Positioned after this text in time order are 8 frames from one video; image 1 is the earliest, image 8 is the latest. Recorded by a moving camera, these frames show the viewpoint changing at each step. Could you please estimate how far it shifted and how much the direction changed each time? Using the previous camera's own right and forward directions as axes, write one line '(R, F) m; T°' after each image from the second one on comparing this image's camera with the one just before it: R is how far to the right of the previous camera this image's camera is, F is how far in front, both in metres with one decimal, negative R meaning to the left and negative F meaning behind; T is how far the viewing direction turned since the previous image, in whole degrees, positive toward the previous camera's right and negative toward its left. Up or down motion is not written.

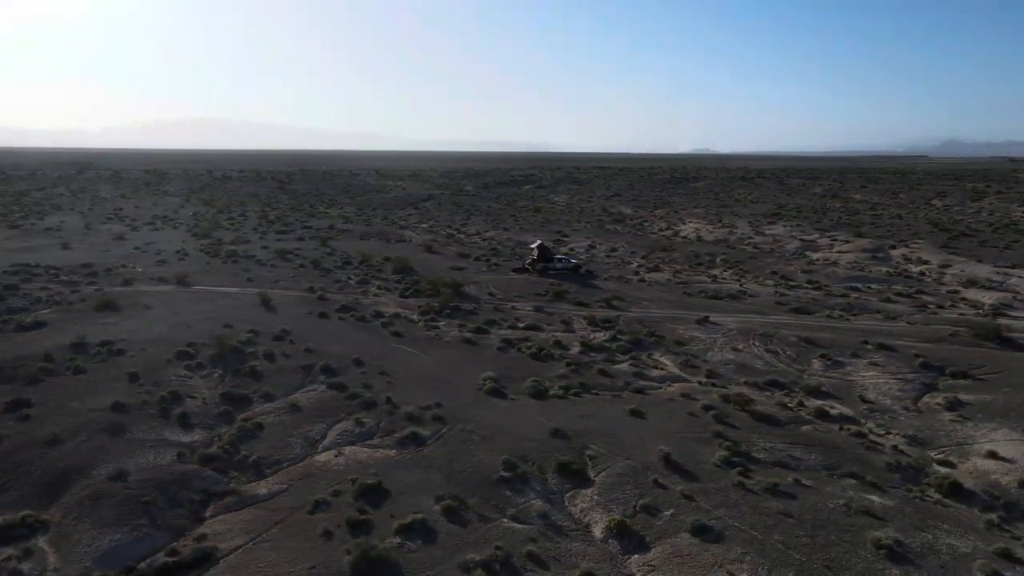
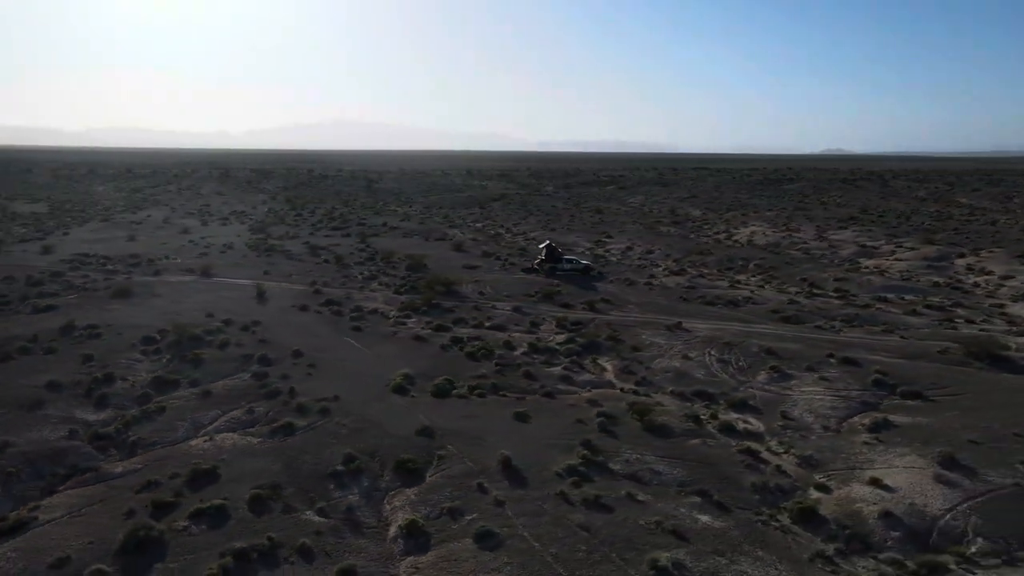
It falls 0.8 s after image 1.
(+5.9, +0.5) m; -8°
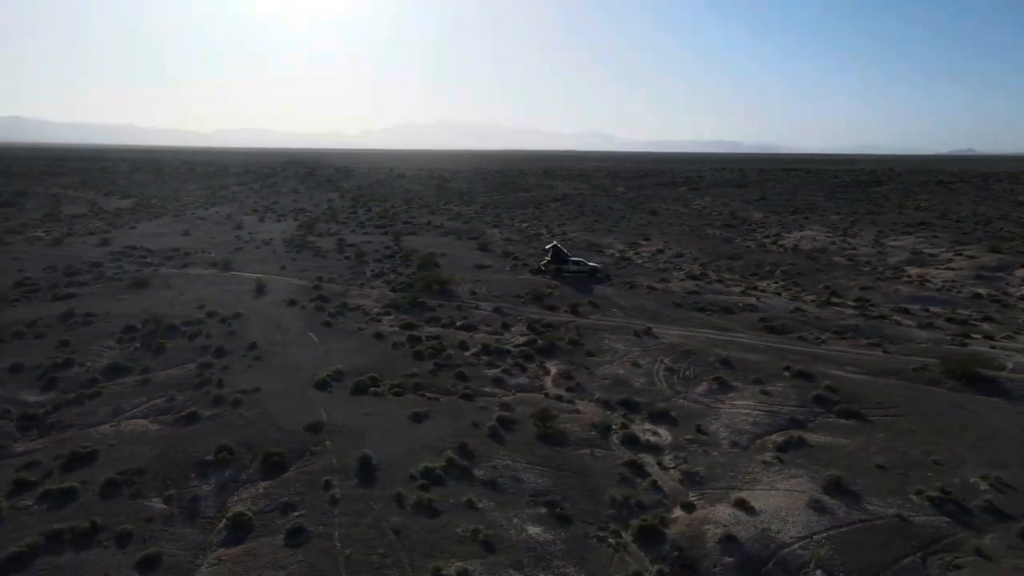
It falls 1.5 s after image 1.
(+5.0, +0.5) m; -7°
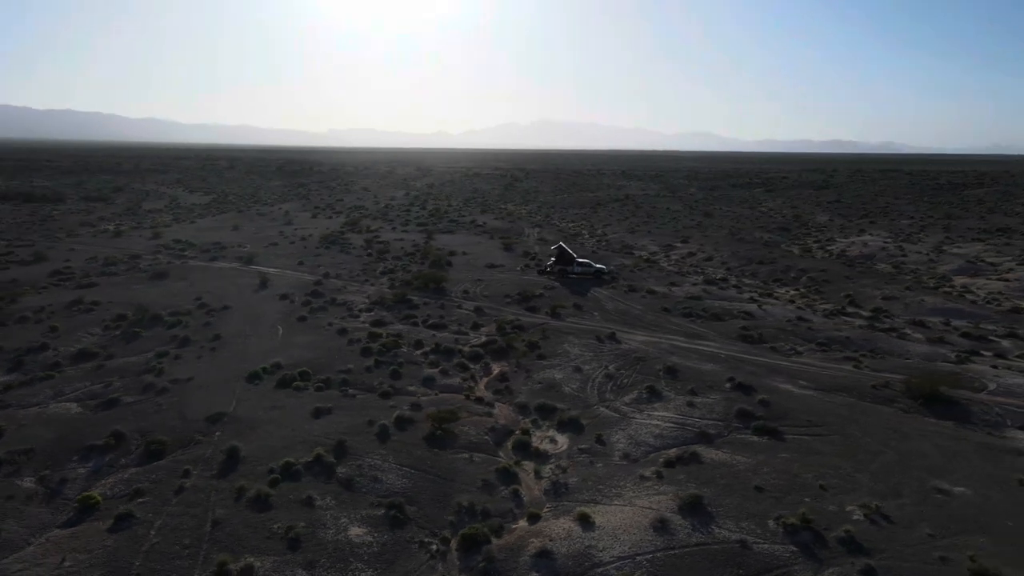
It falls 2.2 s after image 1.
(+5.0, +0.6) m; -7°
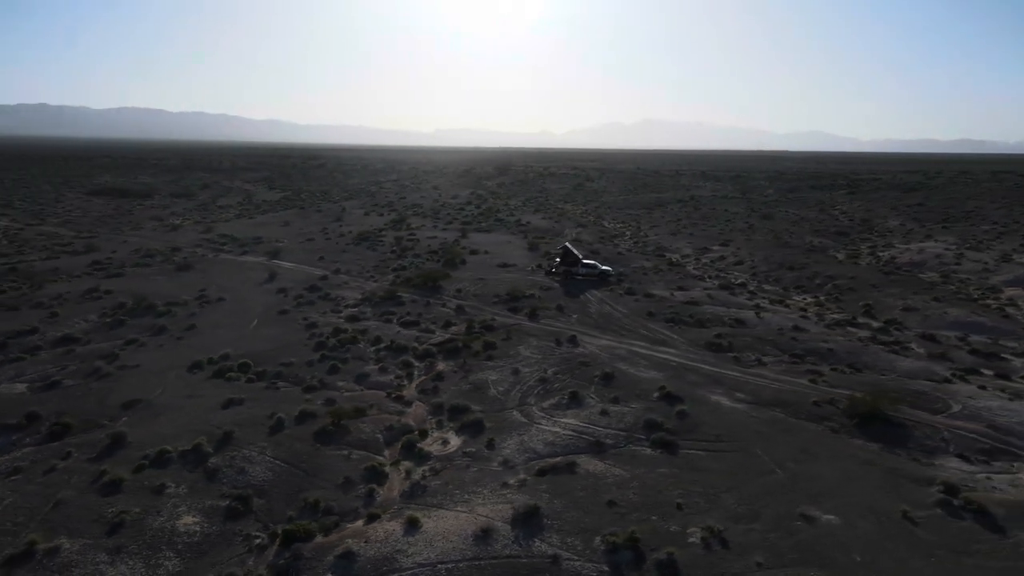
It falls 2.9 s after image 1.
(+5.0, +0.6) m; -7°
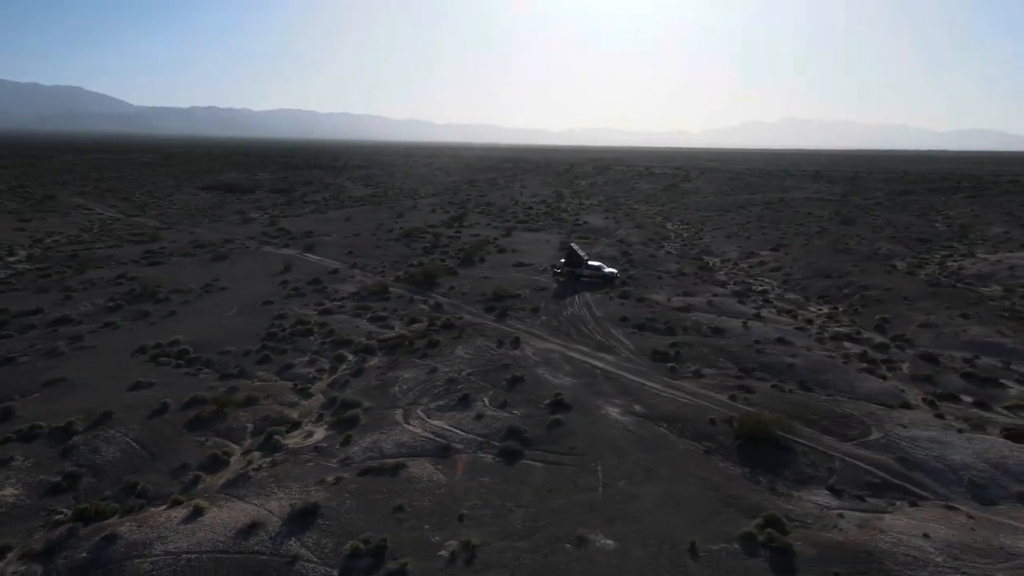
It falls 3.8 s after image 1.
(+6.4, +0.9) m; -9°
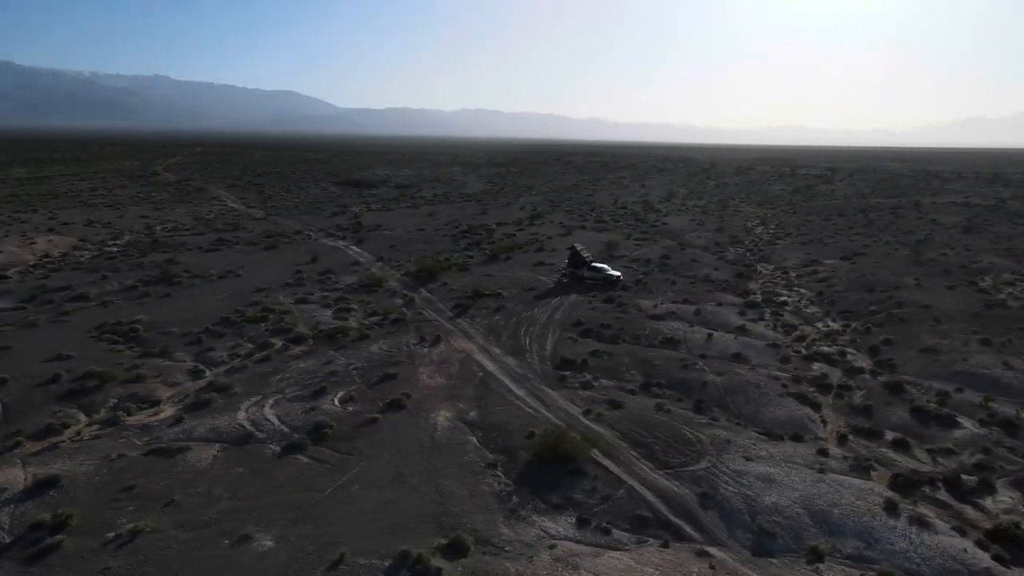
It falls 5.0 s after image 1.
(+8.5, +1.4) m; -13°
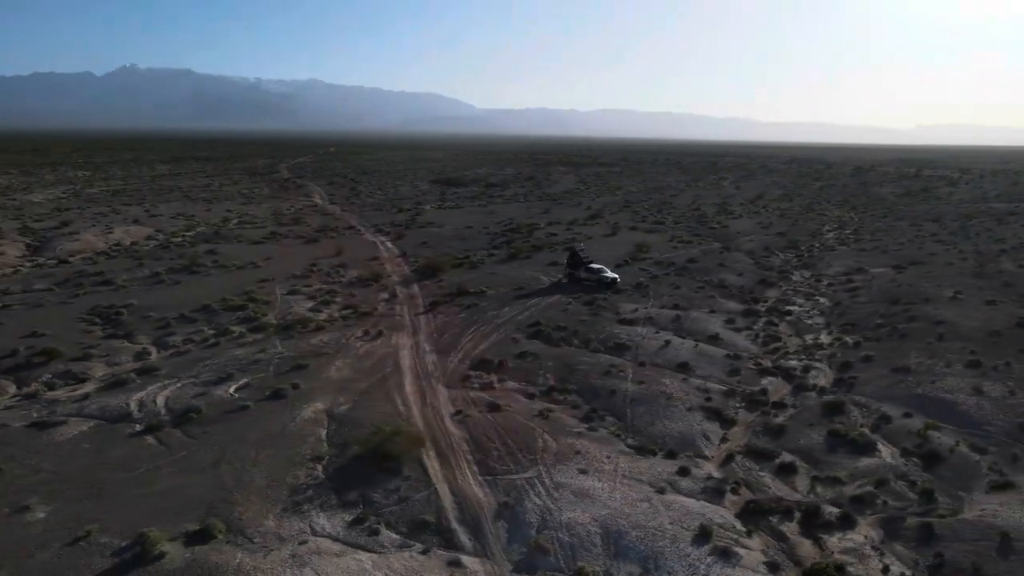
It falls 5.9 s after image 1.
(+6.5, +0.8) m; -10°
